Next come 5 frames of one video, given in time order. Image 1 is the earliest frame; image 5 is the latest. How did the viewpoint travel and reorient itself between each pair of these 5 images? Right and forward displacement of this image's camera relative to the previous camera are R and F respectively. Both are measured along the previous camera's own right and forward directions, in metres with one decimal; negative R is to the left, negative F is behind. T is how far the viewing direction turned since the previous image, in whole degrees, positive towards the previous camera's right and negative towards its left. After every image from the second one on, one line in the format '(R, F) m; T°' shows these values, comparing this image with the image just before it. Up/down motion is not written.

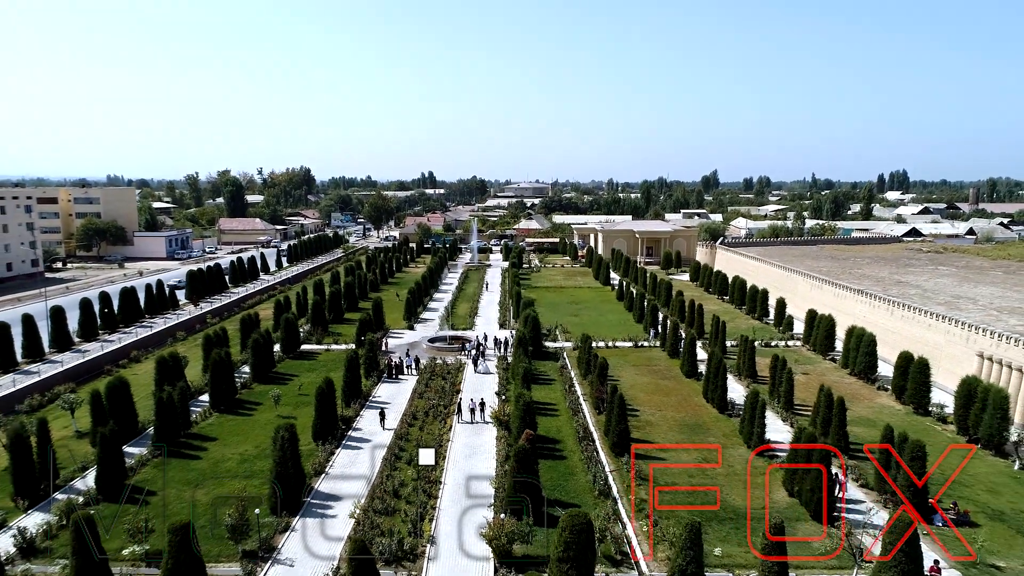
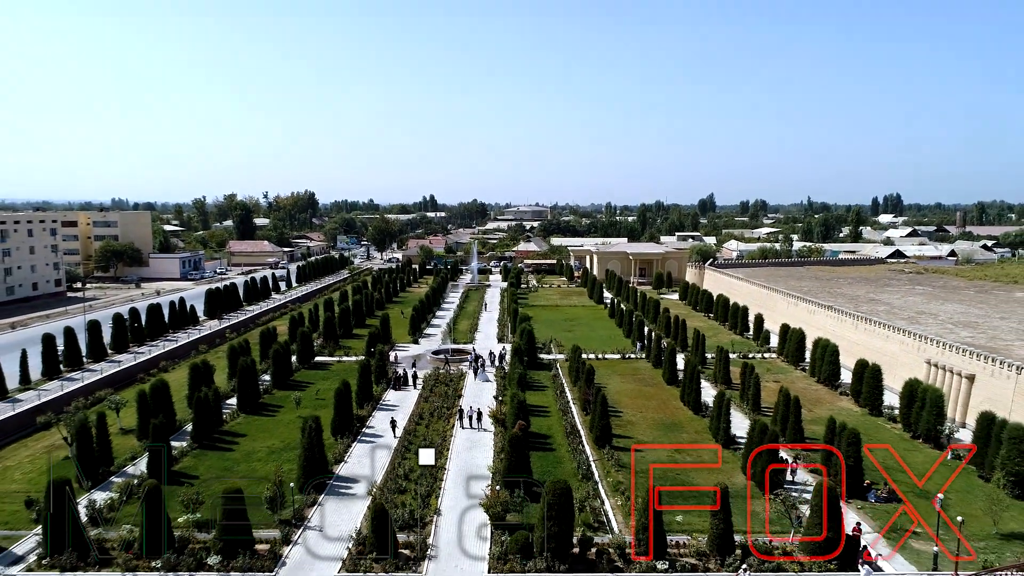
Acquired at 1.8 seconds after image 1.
(+0.1, -1.8) m; 0°
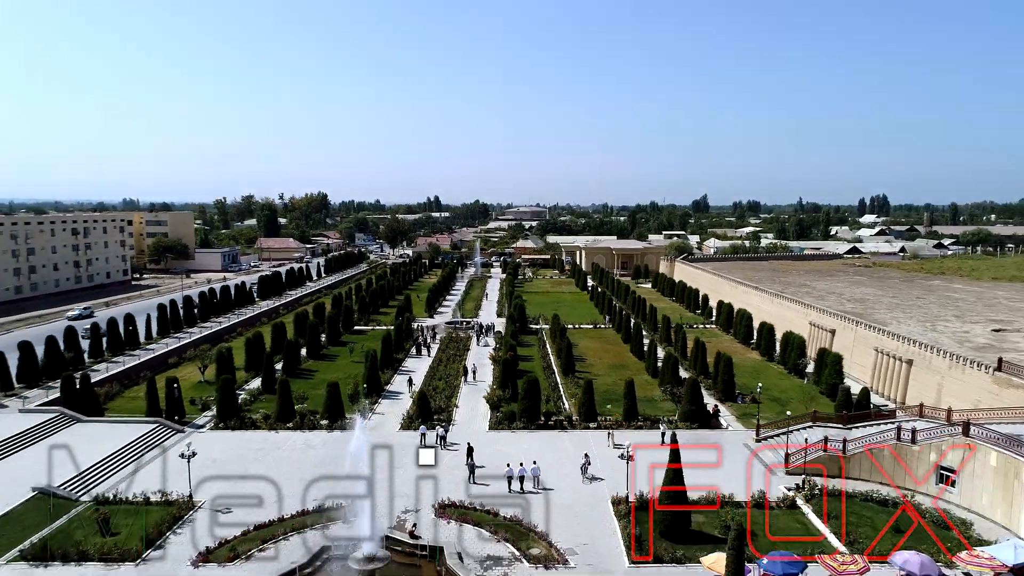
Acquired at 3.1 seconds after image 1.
(+0.2, -6.3) m; 0°
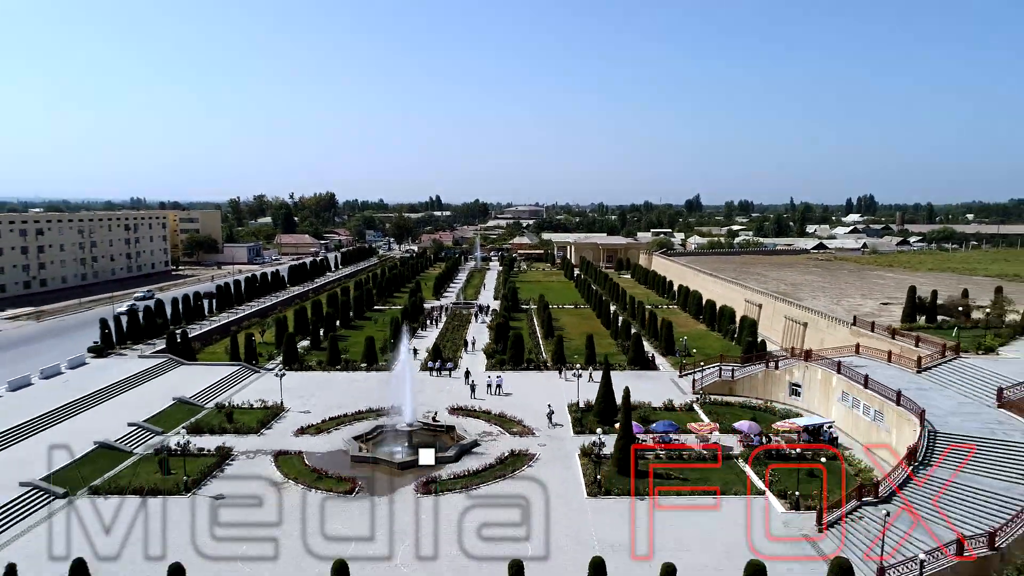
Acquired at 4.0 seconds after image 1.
(+0.3, -5.6) m; 0°
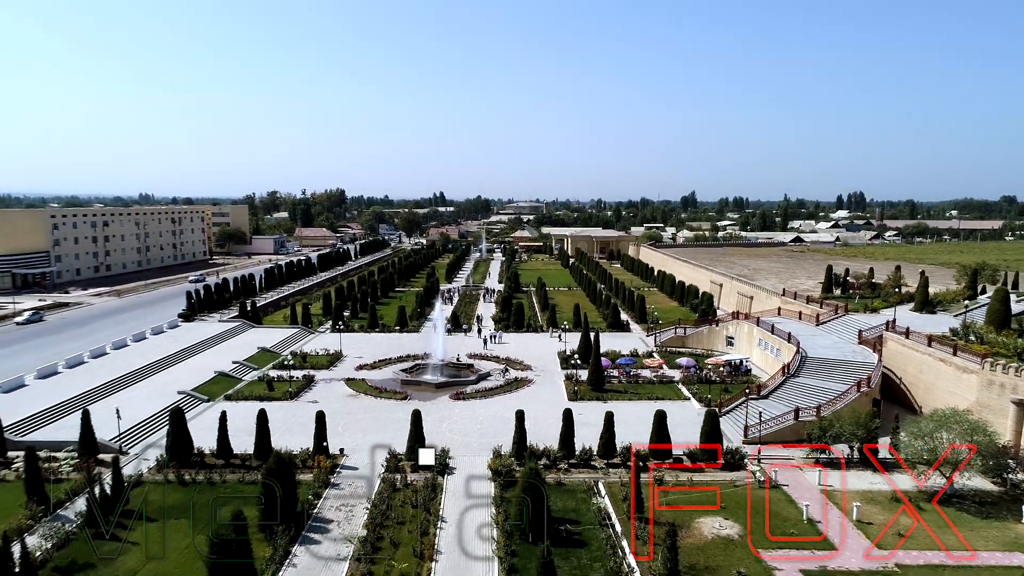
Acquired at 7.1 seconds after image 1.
(-0.1, -5.6) m; 0°
